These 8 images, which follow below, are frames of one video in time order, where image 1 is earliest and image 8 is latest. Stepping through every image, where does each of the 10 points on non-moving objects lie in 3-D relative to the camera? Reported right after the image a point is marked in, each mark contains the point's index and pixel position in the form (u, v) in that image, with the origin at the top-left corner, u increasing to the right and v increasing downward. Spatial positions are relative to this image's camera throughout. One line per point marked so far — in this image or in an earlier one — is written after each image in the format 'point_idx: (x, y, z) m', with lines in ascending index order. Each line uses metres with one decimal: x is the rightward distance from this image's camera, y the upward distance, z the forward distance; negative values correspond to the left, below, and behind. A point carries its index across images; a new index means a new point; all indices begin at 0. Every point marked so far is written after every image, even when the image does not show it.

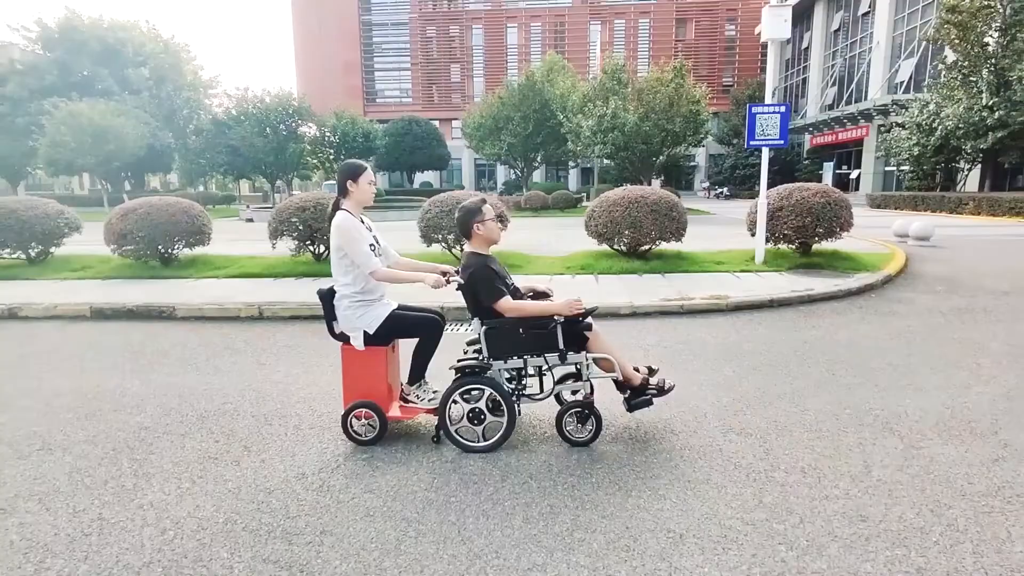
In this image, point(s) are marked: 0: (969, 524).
0: (+2.0, -1.1, +2.6) m
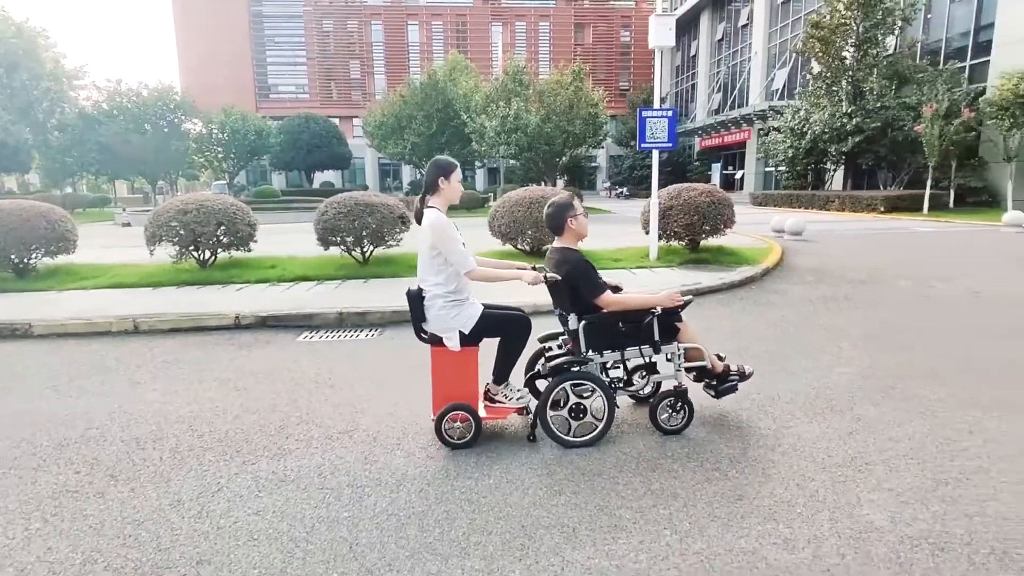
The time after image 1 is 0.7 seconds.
0: (+1.6, -1.0, +2.8) m
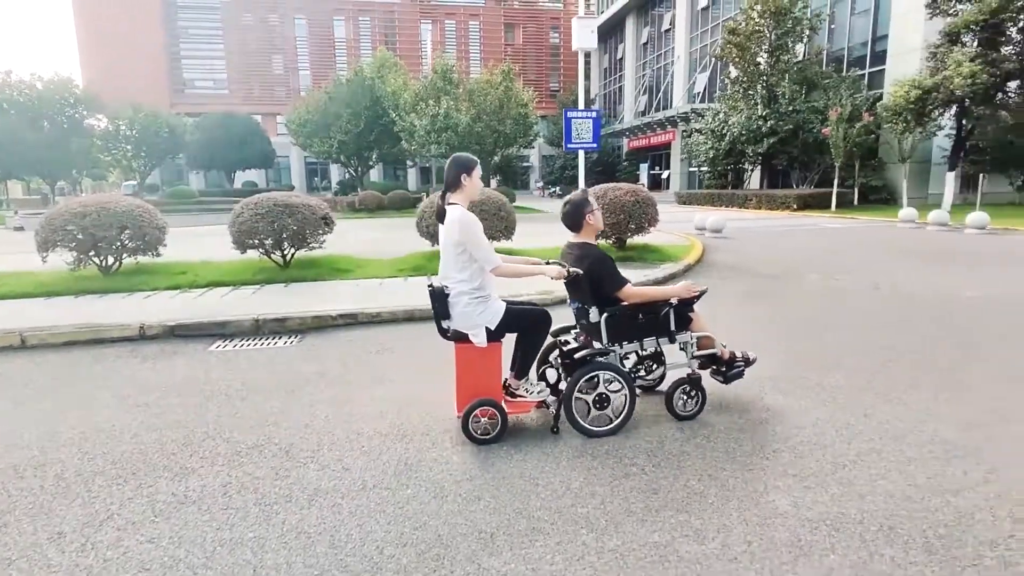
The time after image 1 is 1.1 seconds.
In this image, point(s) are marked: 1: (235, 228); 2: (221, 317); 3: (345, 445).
0: (+1.2, -1.0, +3.0) m
1: (-3.9, +0.8, +8.0) m
2: (-3.1, -0.3, +6.1) m
3: (-1.0, -0.9, +3.4) m
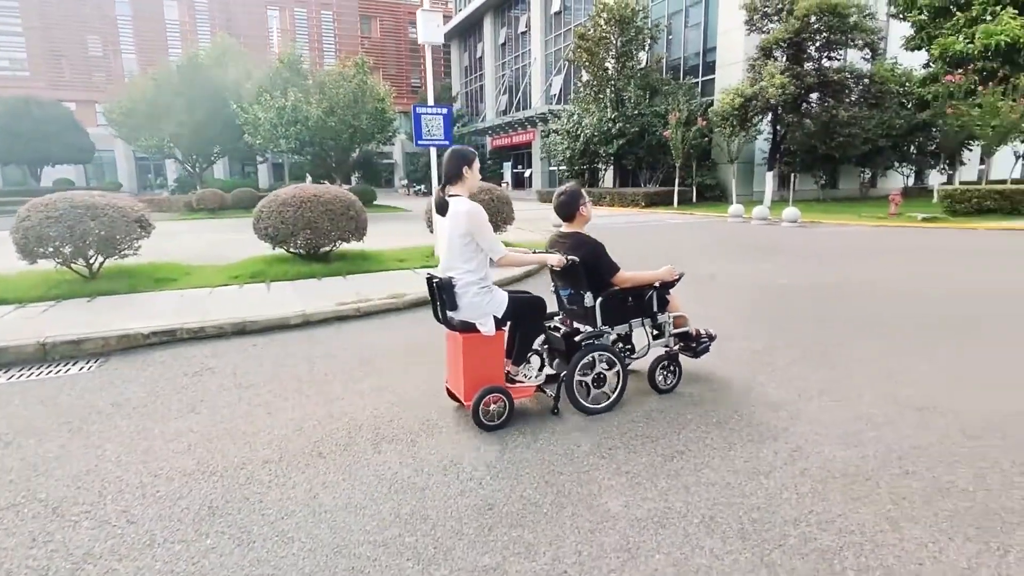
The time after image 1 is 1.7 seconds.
0: (+0.3, -1.0, +2.9) m
1: (-5.8, +0.6, +6.8) m
2: (-4.5, -0.5, +5.0) m
3: (-1.9, -1.0, +2.9) m
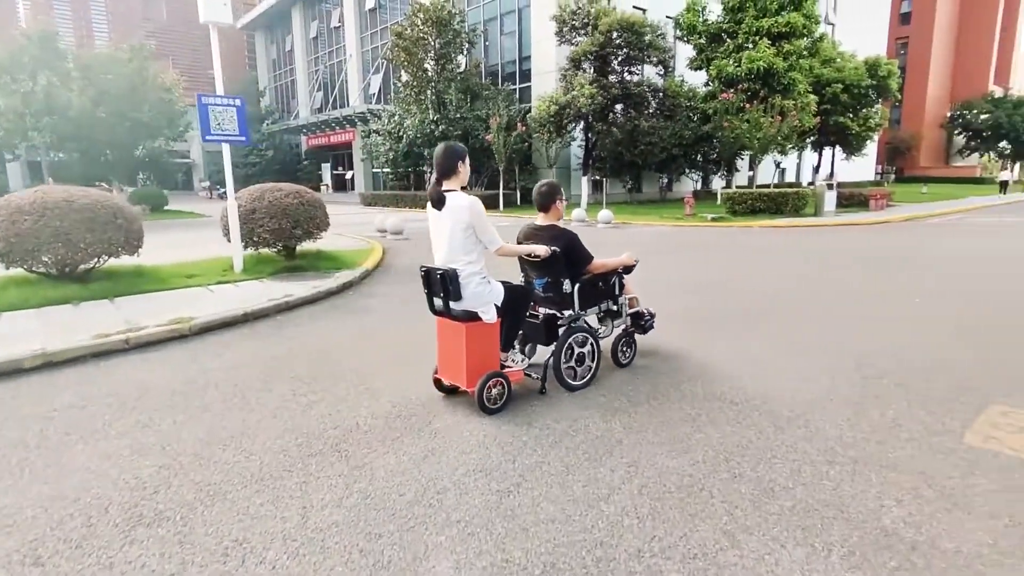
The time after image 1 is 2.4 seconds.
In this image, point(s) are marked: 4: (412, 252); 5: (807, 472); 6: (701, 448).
0: (-0.5, -1.1, +2.4) m
1: (-7.5, +0.2, +4.4) m
2: (-5.7, -0.8, +3.0) m
3: (-2.6, -1.2, +1.7) m
4: (-2.1, +0.8, +11.9) m
5: (+1.5, -1.0, +3.0) m
6: (+1.1, -0.9, +3.3) m
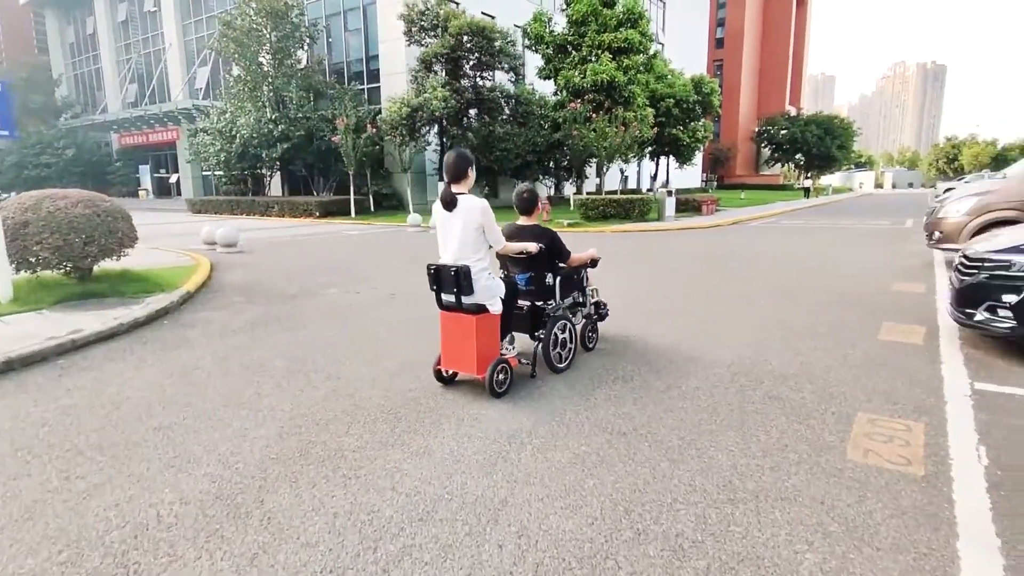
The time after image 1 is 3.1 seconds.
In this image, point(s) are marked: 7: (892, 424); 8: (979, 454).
0: (-0.9, -1.3, +1.6) m
1: (-8.2, -0.3, +1.8) m
2: (-6.1, -1.2, +1.0) m
3: (-2.7, -1.5, +0.5) m
4: (-4.8, +0.4, +10.4) m
5: (+0.9, -1.1, +2.7) m
6: (+0.4, -1.0, +2.9) m
7: (+2.4, -0.9, +3.6) m
8: (+2.6, -0.9, +3.2) m
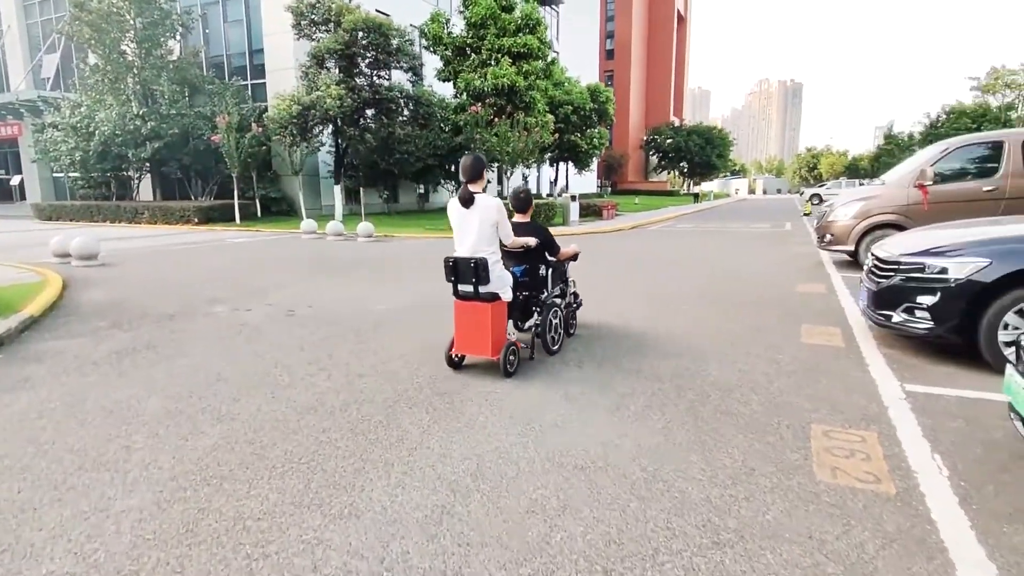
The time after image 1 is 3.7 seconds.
0: (-0.8, -1.4, +1.0) m
1: (-8.1, -0.6, -0.1) m
2: (-5.9, -1.4, -0.6) m
3: (-2.4, -1.6, -0.5) m
4: (-6.2, +0.1, +9.0) m
5: (+0.8, -1.1, +2.3) m
6: (+0.2, -1.1, +2.4) m
7: (+2.0, -0.9, +3.5) m
8: (+2.3, -1.0, +3.2) m
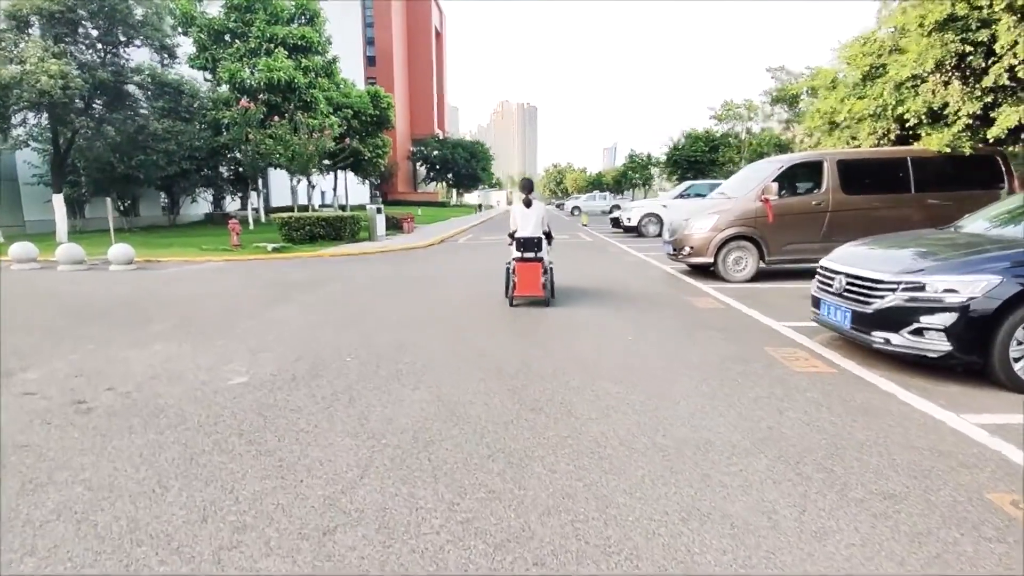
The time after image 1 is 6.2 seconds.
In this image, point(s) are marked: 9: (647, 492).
0: (+1.1, -1.7, -0.6) m
1: (-5.2, -1.2, -4.5) m
2: (-2.9, -2.0, -4.0) m
3: (+0.2, -1.9, -2.6) m
4: (-7.2, -0.7, +4.6) m
5: (+2.0, -1.4, +1.3) m
6: (+1.4, -1.4, +1.2) m
7: (+2.6, -1.1, +2.9) m
8: (+3.0, -1.1, +2.7) m
9: (+0.7, -1.1, +3.0) m
